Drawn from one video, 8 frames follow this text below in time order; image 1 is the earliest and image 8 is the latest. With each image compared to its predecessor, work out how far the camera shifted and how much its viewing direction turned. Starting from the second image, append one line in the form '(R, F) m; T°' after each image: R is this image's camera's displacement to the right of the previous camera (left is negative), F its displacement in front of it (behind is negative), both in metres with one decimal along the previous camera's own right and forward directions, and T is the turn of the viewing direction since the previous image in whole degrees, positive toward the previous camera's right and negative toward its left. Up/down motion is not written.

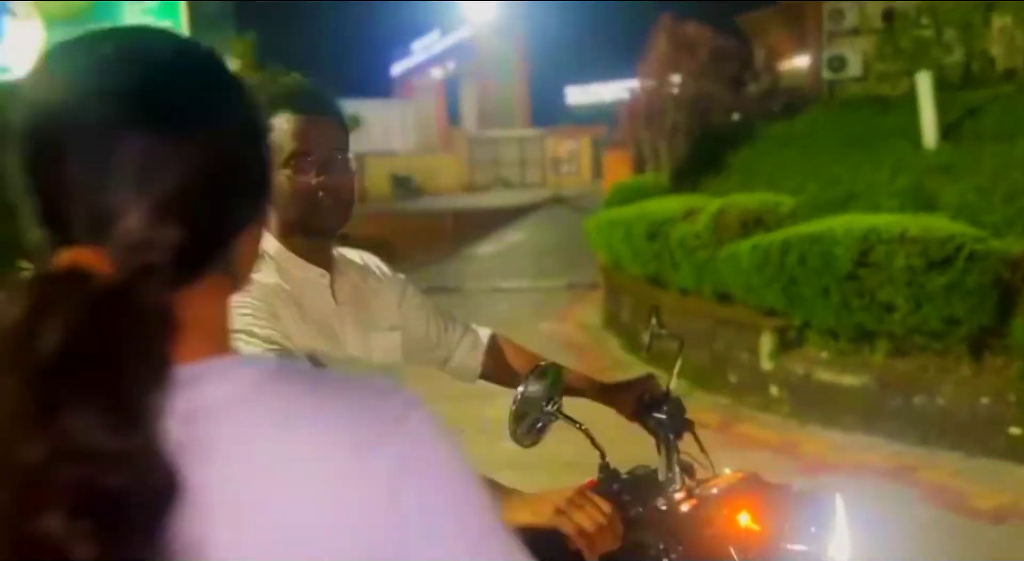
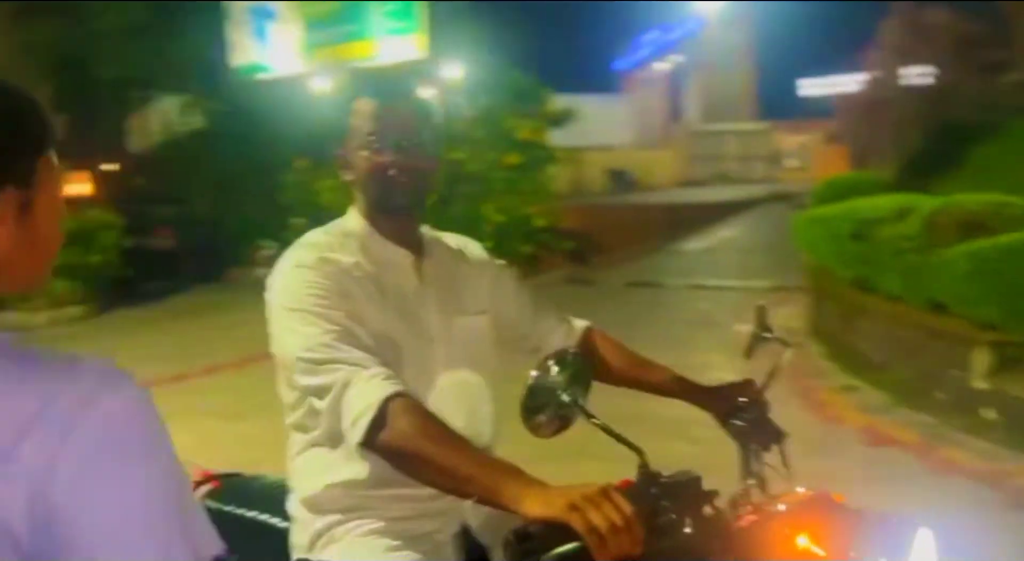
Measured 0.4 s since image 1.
(+0.4, +0.1) m; -14°
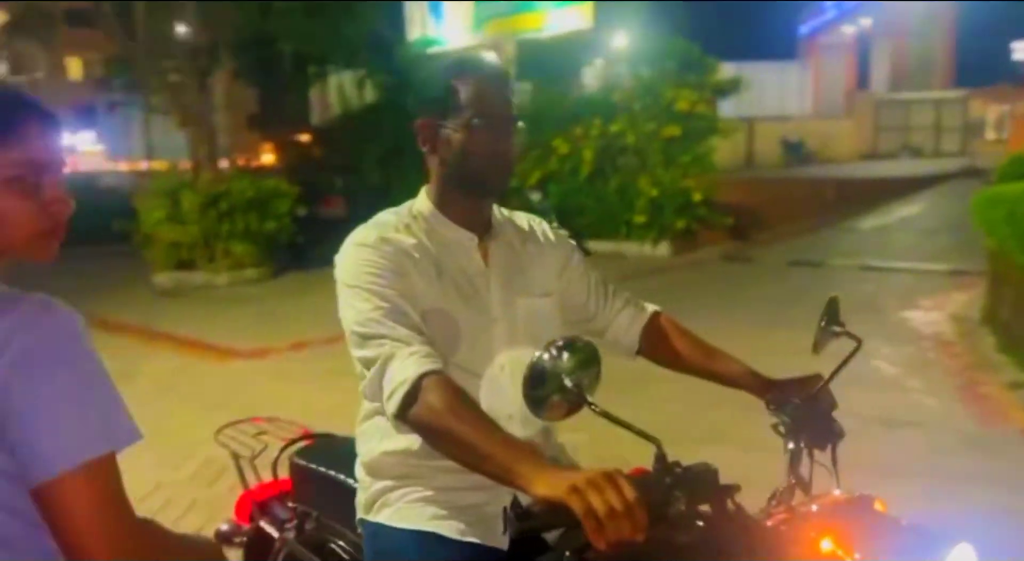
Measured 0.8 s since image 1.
(+0.3, 0.0) m; -11°
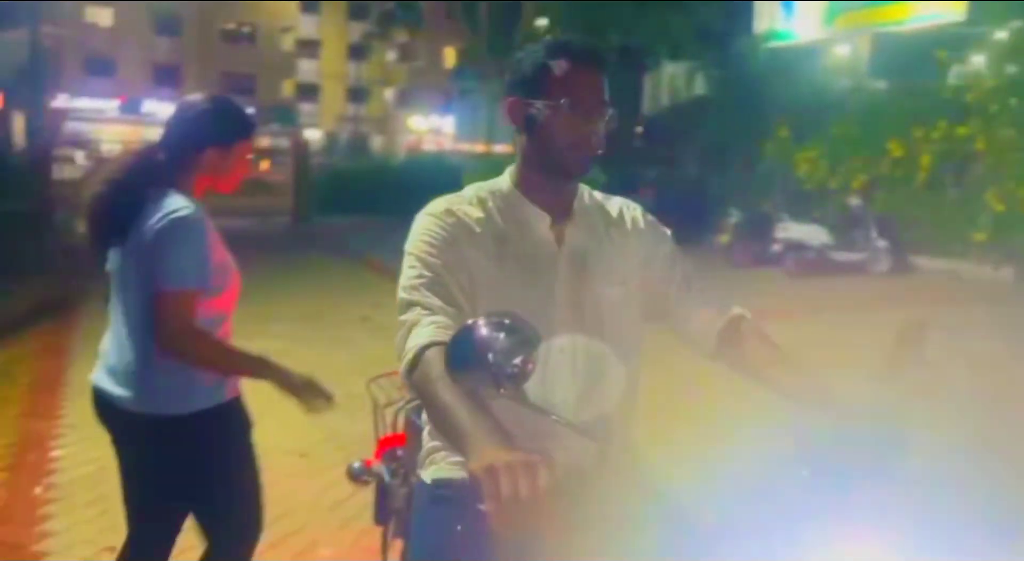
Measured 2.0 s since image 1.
(+0.7, +0.1) m; -22°
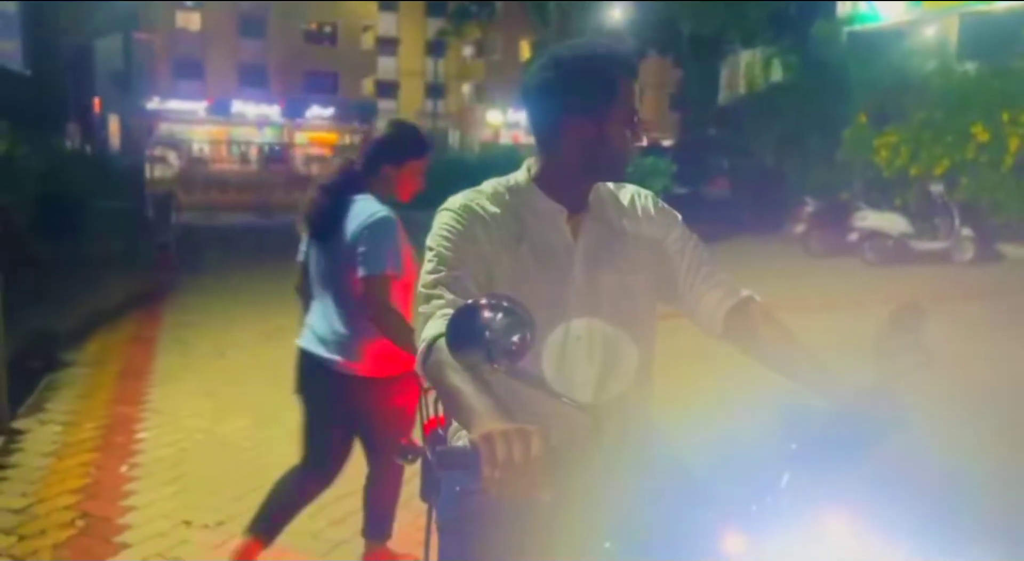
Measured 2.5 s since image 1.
(+0.2, -0.1) m; -5°
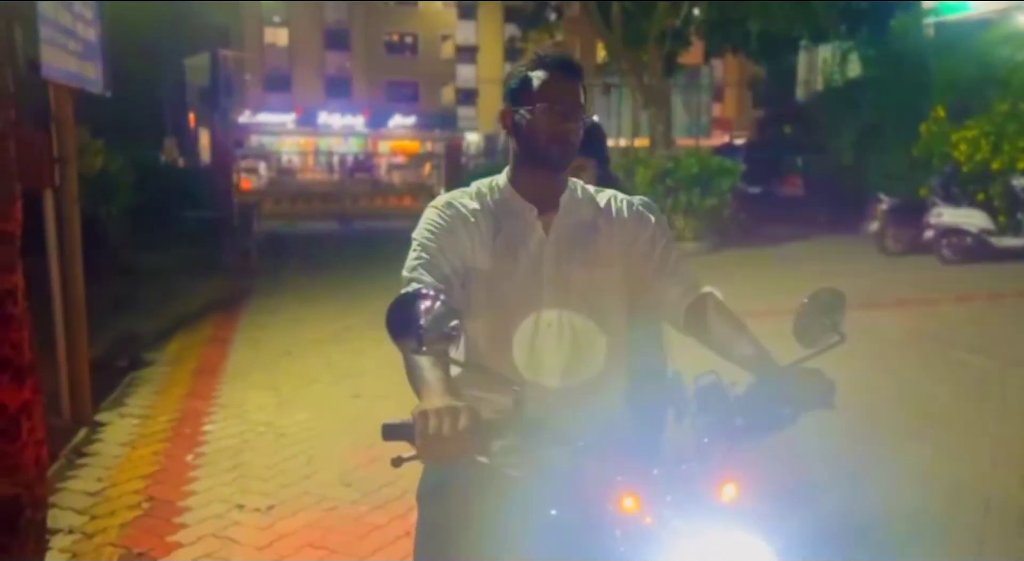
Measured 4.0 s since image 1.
(+0.4, -0.2) m; -6°
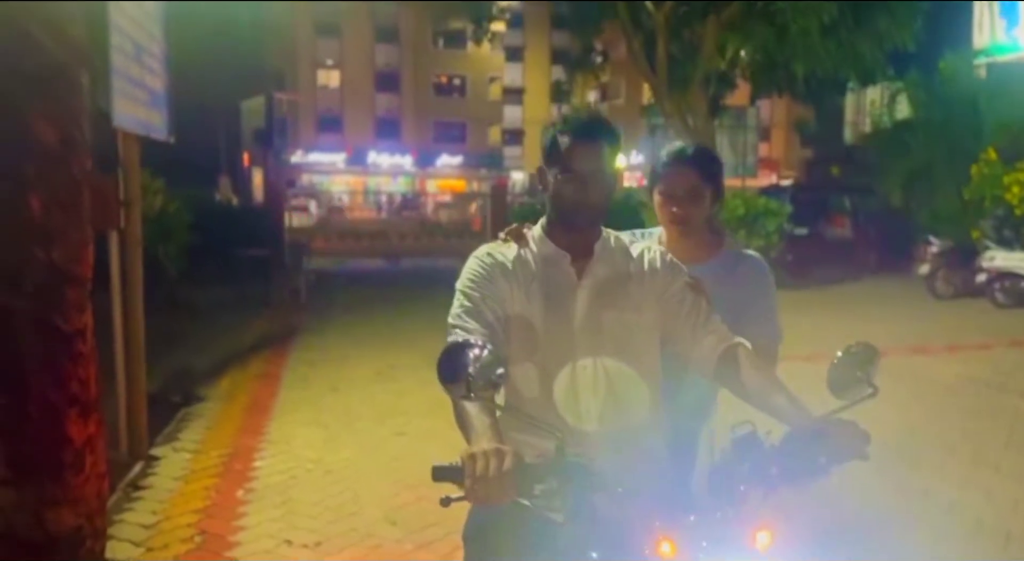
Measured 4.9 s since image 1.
(0.0, -0.1) m; -3°
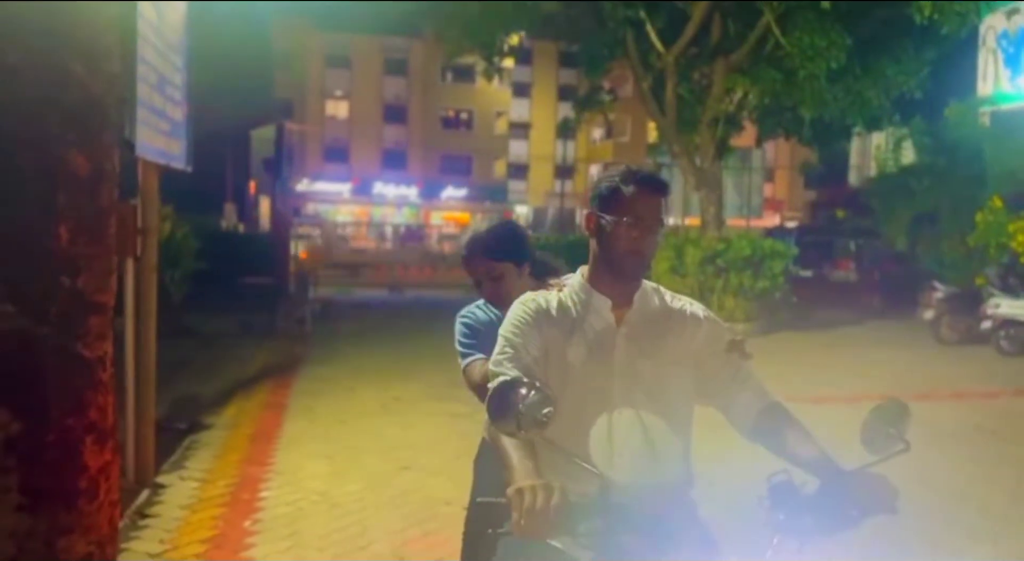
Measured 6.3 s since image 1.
(-0.1, 0.0) m; 0°
